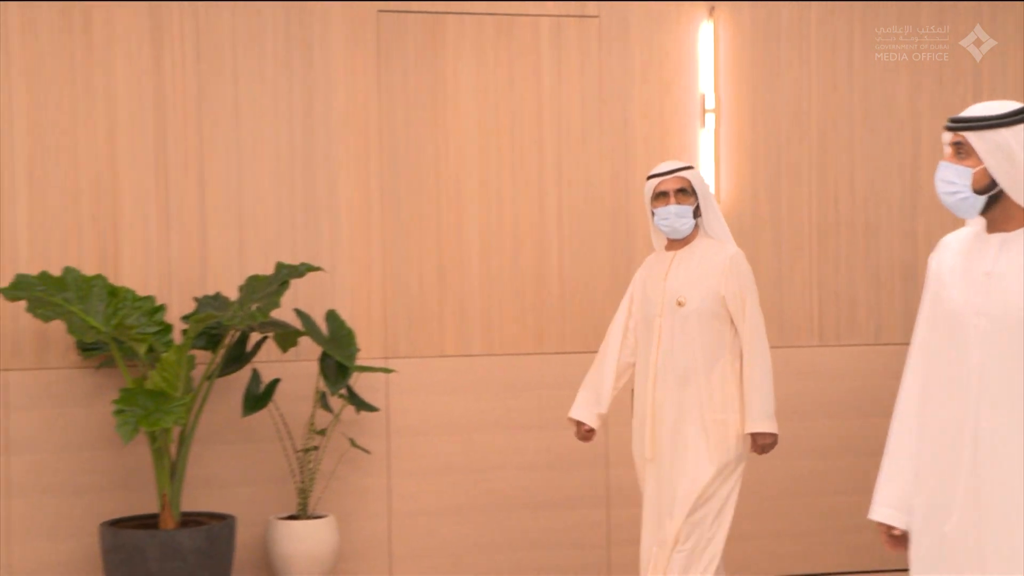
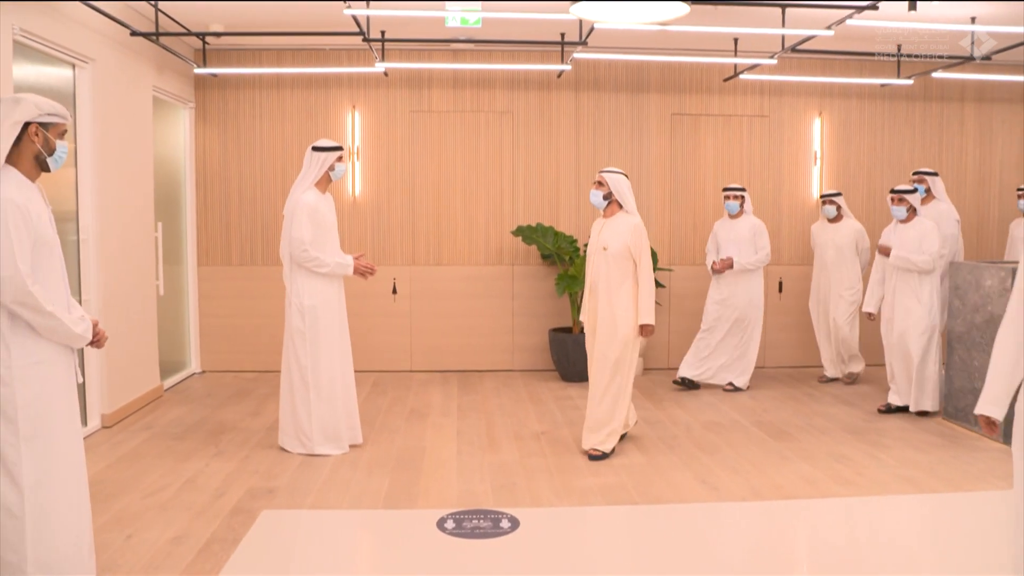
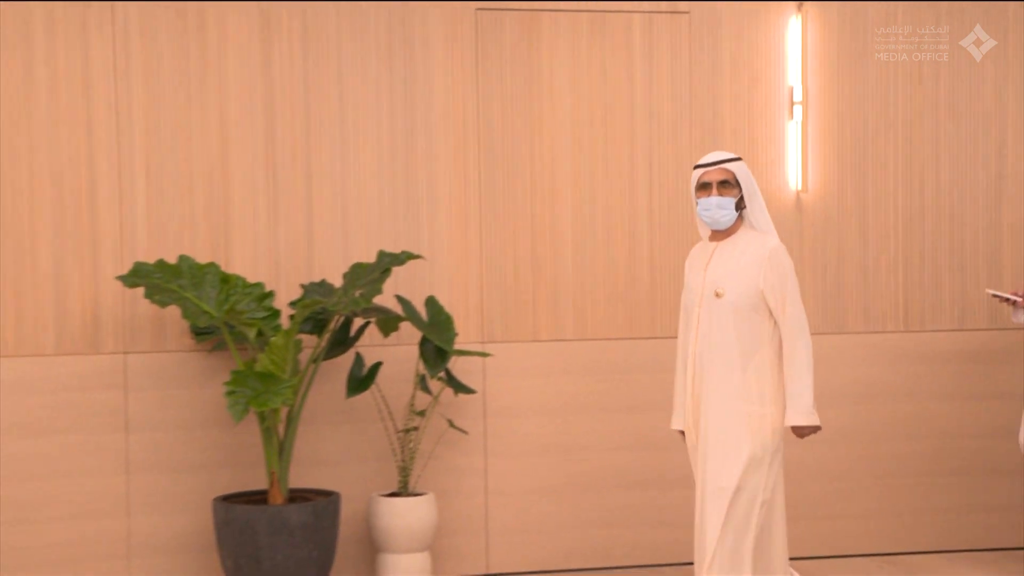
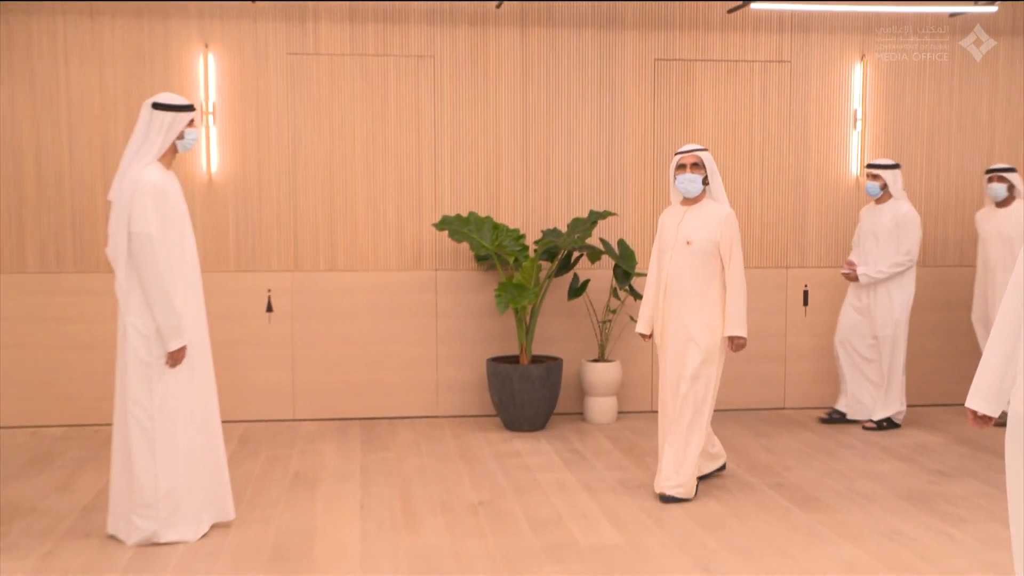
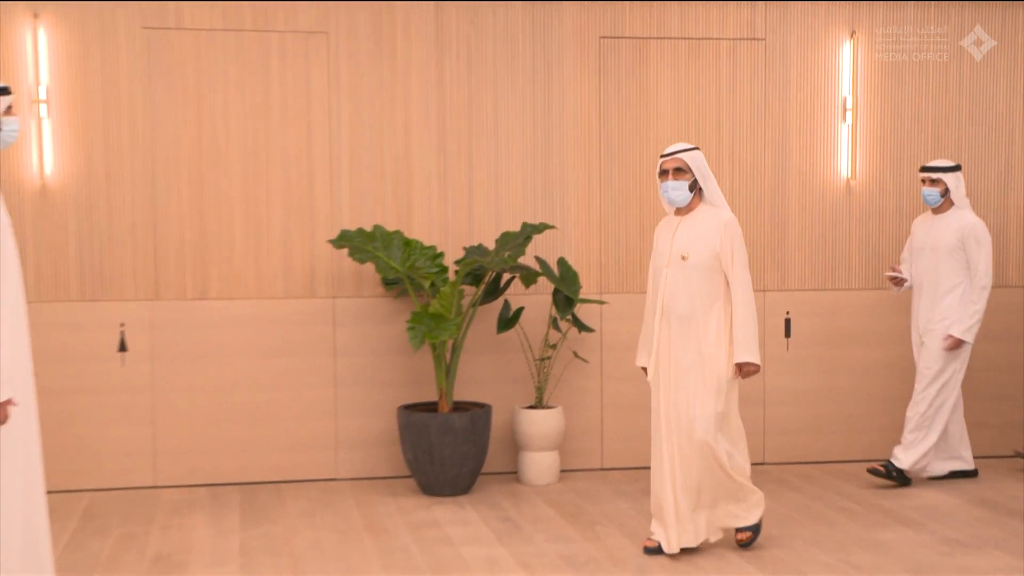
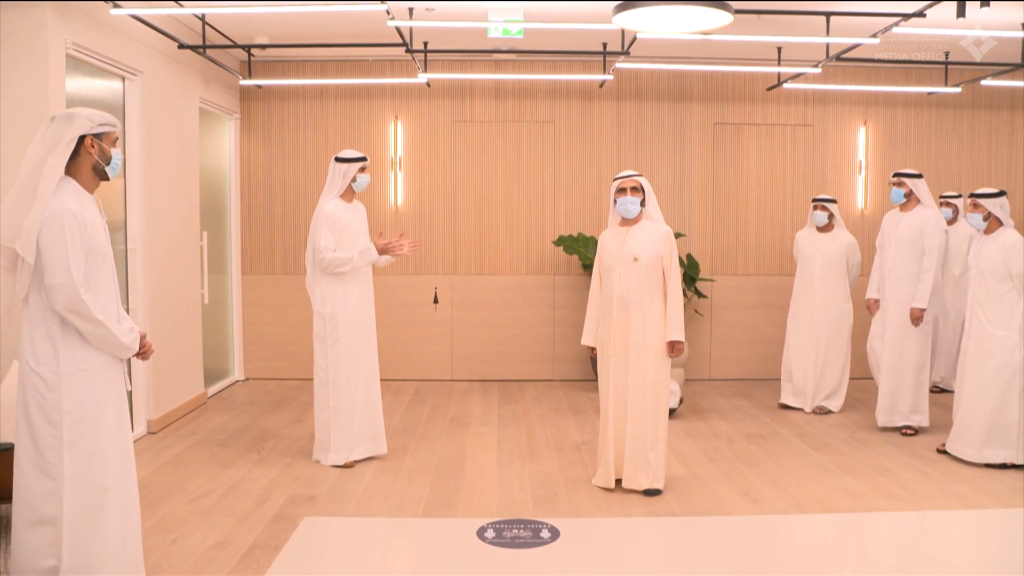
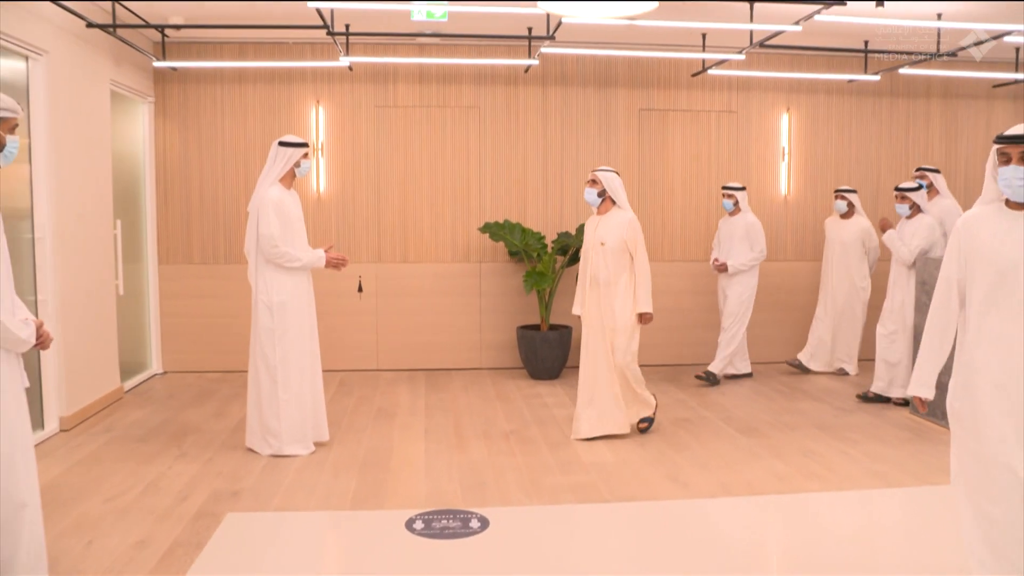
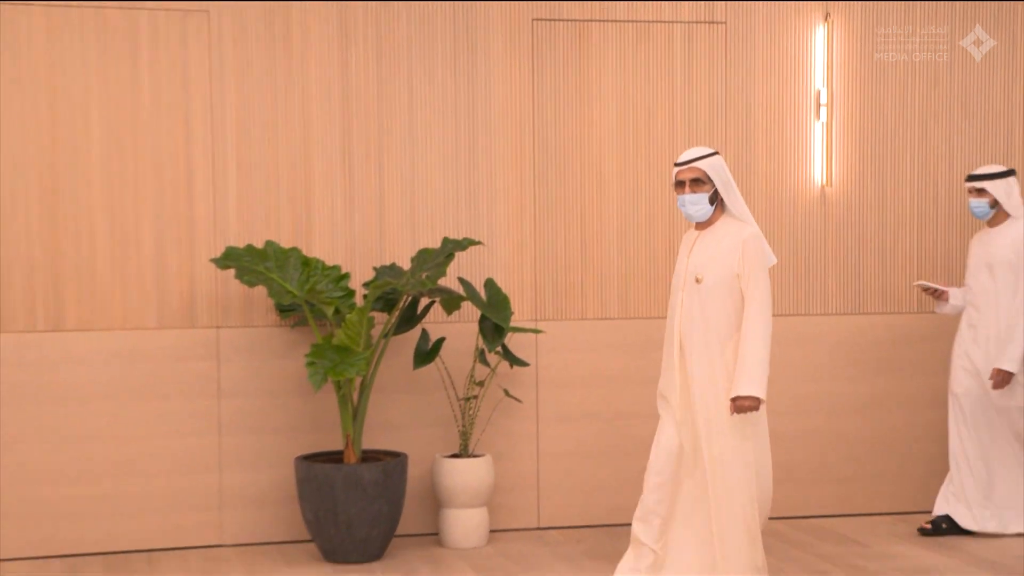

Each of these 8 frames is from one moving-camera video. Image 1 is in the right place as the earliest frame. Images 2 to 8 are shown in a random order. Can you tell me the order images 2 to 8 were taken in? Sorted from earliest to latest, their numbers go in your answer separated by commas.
3, 8, 5, 4, 7, 2, 6
